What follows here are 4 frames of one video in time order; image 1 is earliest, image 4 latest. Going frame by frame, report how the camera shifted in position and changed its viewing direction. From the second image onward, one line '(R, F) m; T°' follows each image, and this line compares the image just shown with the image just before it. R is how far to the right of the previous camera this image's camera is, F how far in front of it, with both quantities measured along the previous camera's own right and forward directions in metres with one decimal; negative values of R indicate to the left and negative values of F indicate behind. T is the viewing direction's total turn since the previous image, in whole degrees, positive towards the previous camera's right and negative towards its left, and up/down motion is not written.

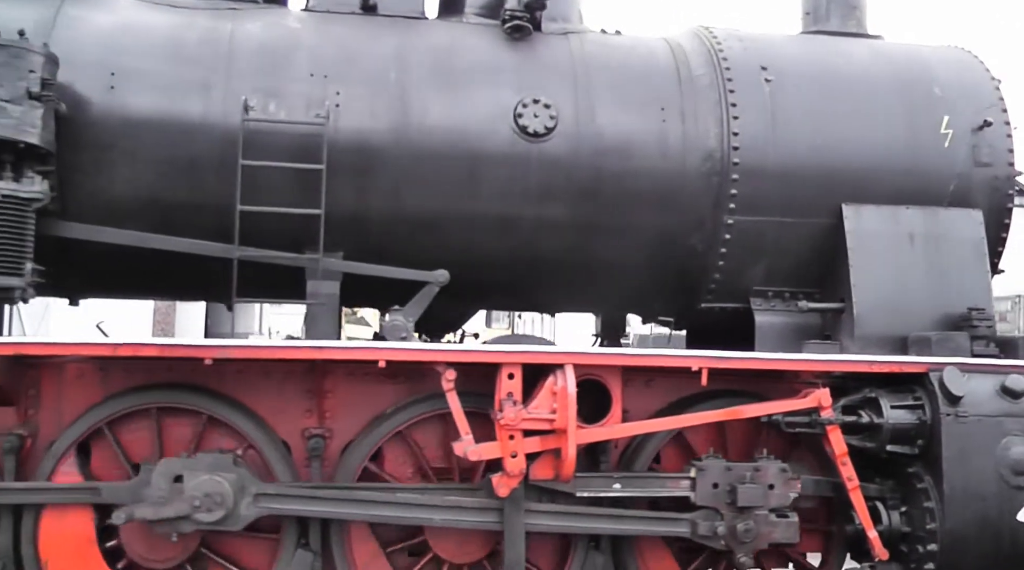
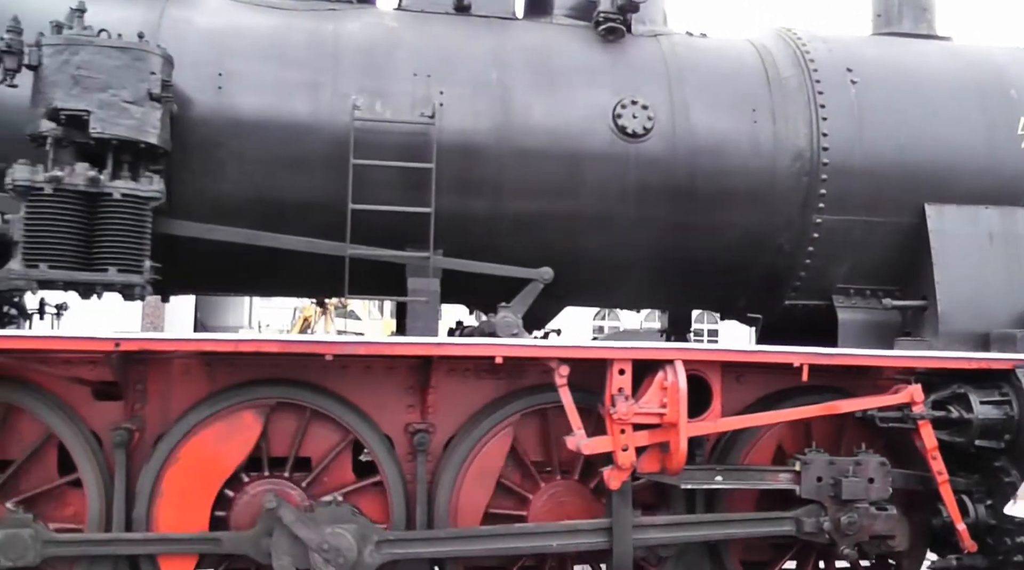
(-0.4, -0.1) m; 0°
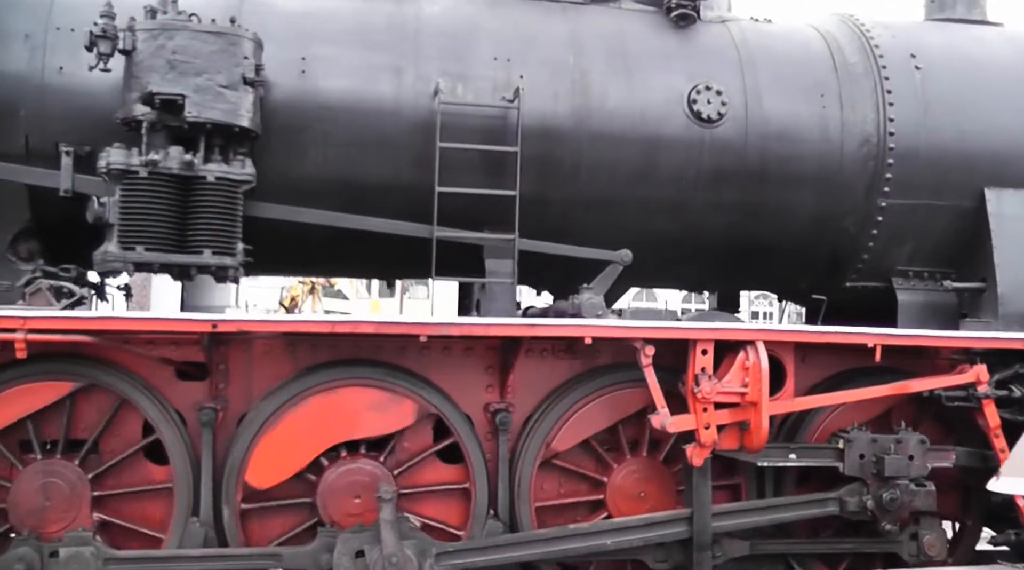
(-0.4, -0.1) m; +1°
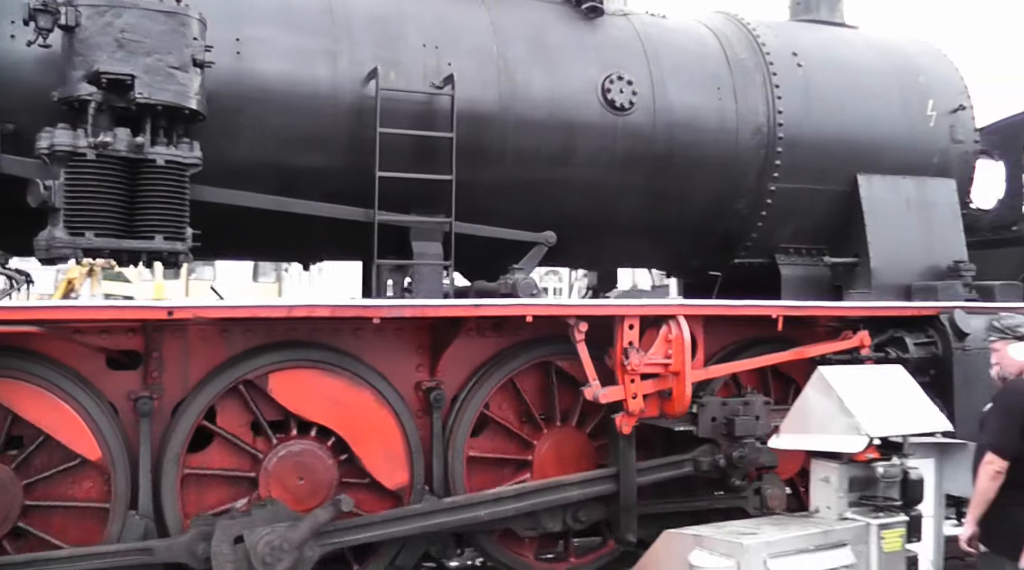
(-0.6, -0.1) m; +11°
